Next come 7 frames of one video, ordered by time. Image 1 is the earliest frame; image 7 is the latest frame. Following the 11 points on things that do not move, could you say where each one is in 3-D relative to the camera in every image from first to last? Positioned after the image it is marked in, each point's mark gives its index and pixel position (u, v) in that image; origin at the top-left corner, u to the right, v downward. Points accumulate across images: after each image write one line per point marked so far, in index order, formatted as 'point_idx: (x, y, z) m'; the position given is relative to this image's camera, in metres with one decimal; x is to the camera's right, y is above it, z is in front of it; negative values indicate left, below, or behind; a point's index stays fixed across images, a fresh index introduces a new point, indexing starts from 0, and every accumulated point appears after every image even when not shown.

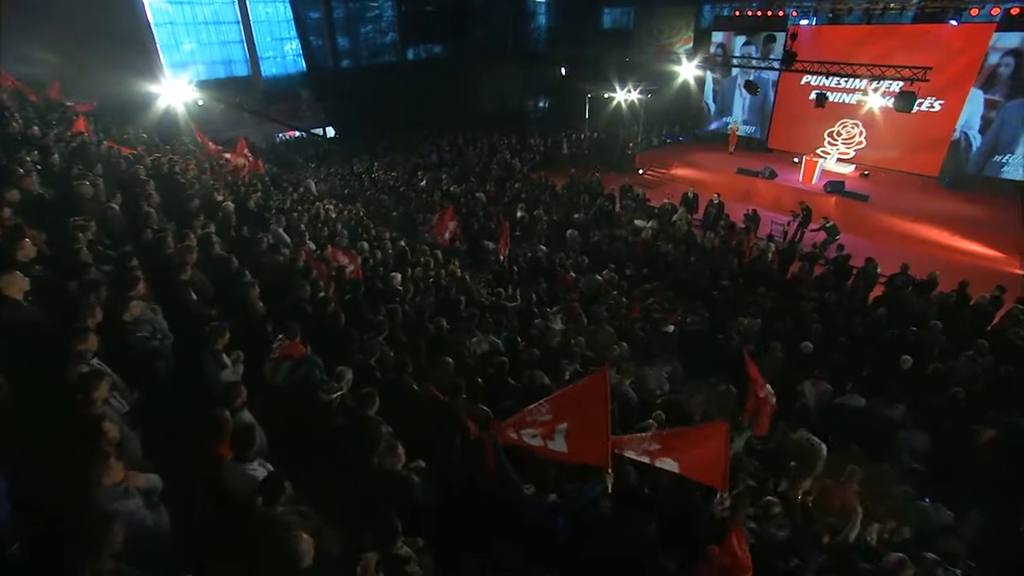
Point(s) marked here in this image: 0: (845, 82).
0: (+10.3, +6.4, +16.1) m
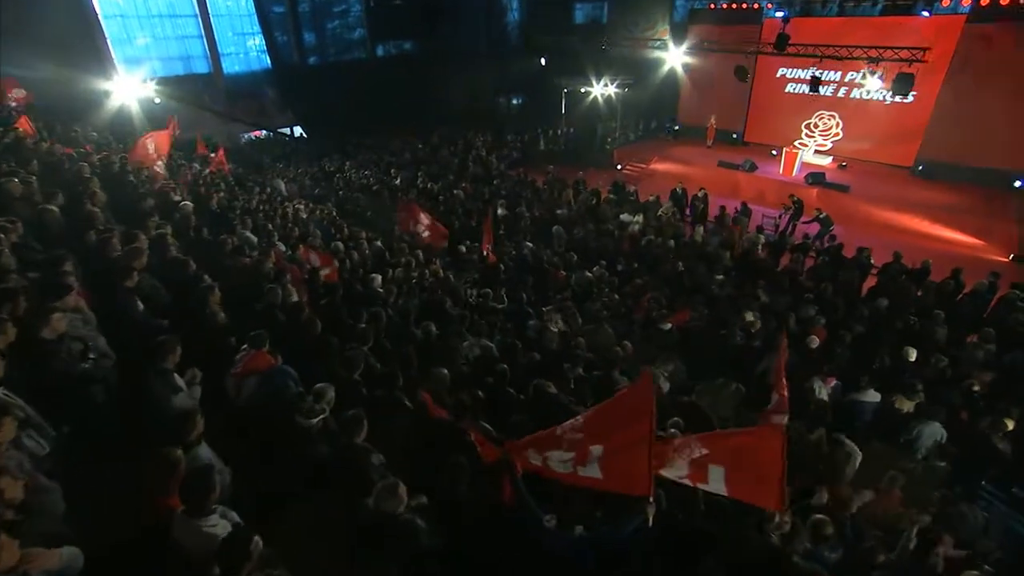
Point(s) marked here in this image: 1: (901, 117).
0: (+9.5, +6.6, +16.1) m
1: (+11.2, +5.0, +15.1) m
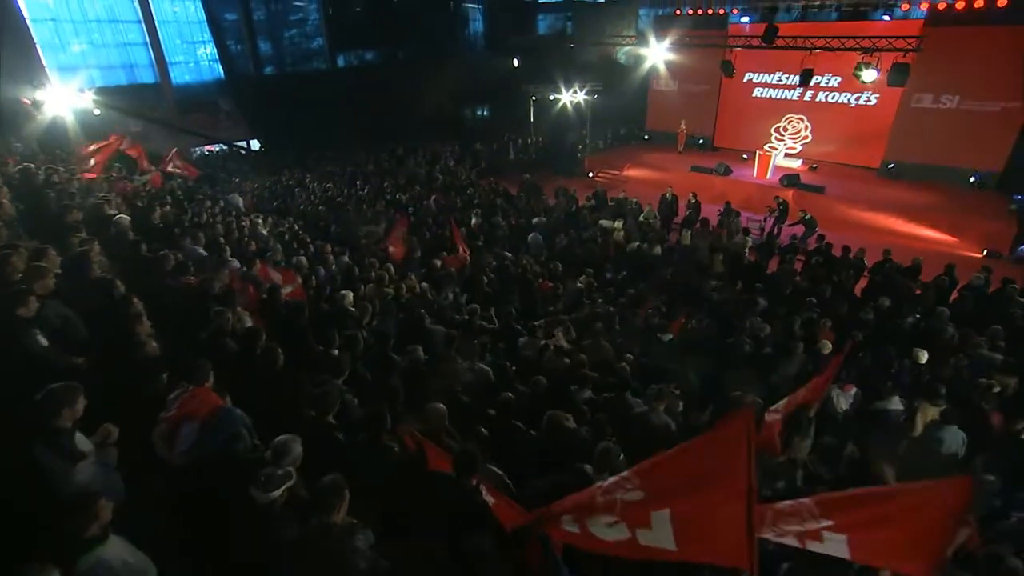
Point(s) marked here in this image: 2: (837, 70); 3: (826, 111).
0: (+8.6, +6.6, +16.2) m
1: (+10.4, +5.0, +15.3) m
2: (+9.6, +6.4, +15.3) m
3: (+9.5, +5.4, +15.8) m
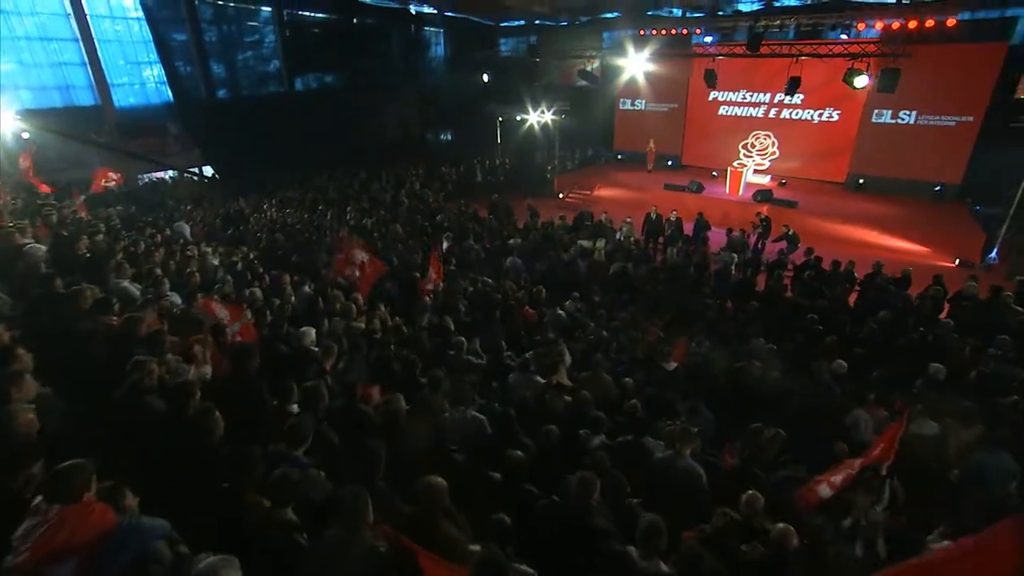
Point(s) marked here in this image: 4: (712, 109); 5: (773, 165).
0: (+7.5, +6.1, +16.4) m
1: (+9.4, +4.6, +15.5) m
2: (+8.6, +6.0, +15.5) m
3: (+8.6, +5.0, +16.0) m
4: (+6.6, +5.9, +17.2) m
5: (+8.3, +3.9, +16.6) m
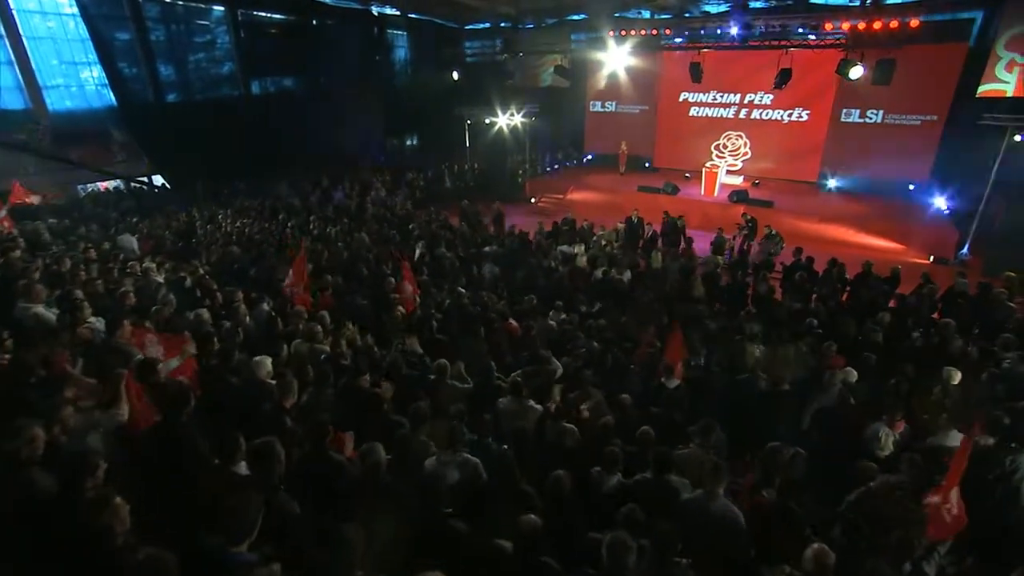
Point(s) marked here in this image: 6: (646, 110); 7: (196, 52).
0: (+6.6, +6.0, +16.4) m
1: (+8.6, +4.6, +15.5) m
2: (+7.7, +6.0, +15.5) m
3: (+7.7, +4.9, +16.0) m
4: (+5.6, +5.8, +17.1) m
5: (+7.4, +3.9, +16.5) m
6: (+4.6, +6.1, +17.8) m
7: (-8.7, +6.5, +14.3) m
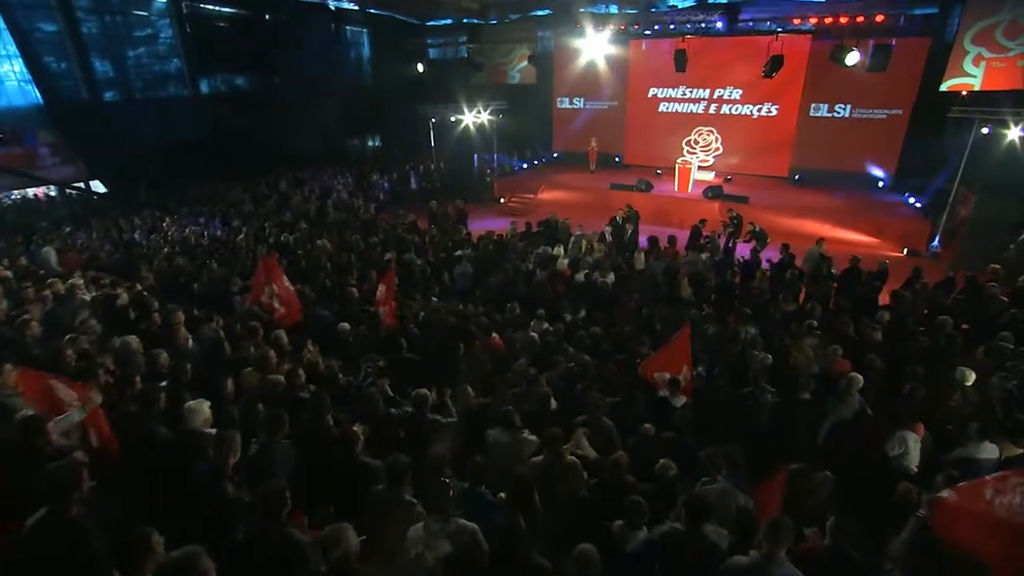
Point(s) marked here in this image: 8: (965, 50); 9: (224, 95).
0: (+5.5, +6.1, +16.2) m
1: (+7.6, +4.7, +15.5) m
2: (+6.7, +6.1, +15.4) m
3: (+6.7, +5.0, +15.9) m
4: (+4.5, +5.9, +16.9) m
5: (+6.4, +4.0, +16.4) m
6: (+3.5, +6.1, +17.5) m
7: (-9.6, +6.1, +13.2) m
8: (+9.4, +4.9, +10.8) m
9: (-7.9, +5.4, +14.3) m
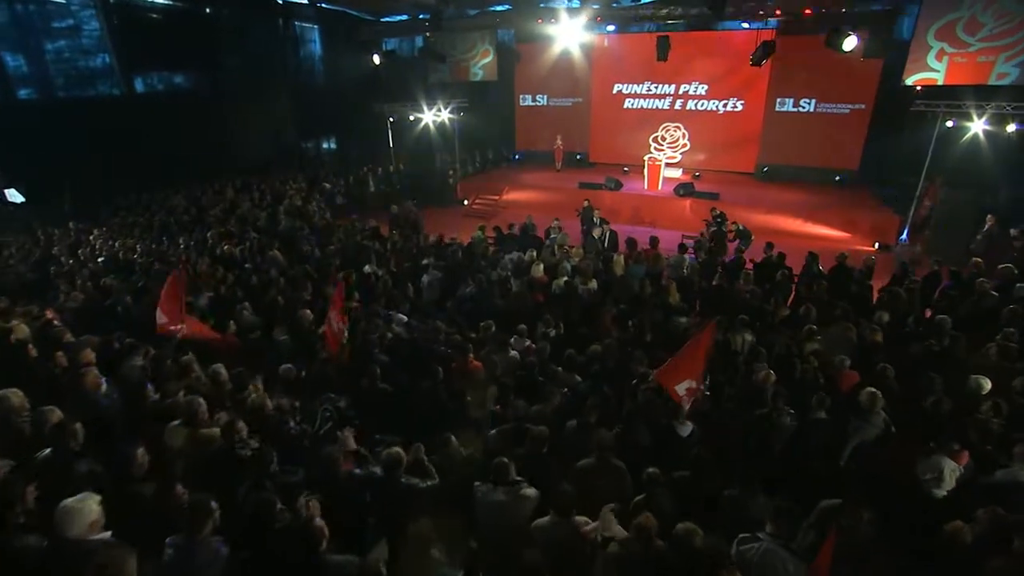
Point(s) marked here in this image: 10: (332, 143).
0: (+4.4, +6.1, +15.9) m
1: (+6.5, +4.8, +15.4) m
2: (+5.6, +6.1, +15.3) m
3: (+5.6, +5.1, +15.7) m
4: (+3.3, +5.9, +16.5) m
5: (+5.3, +4.0, +16.2) m
6: (+2.2, +6.1, +17.1) m
7: (-10.5, +5.7, +11.8) m
8: (+8.6, +5.1, +10.8) m
9: (-8.9, +5.0, +13.1) m
10: (-5.7, +4.7, +16.6) m
